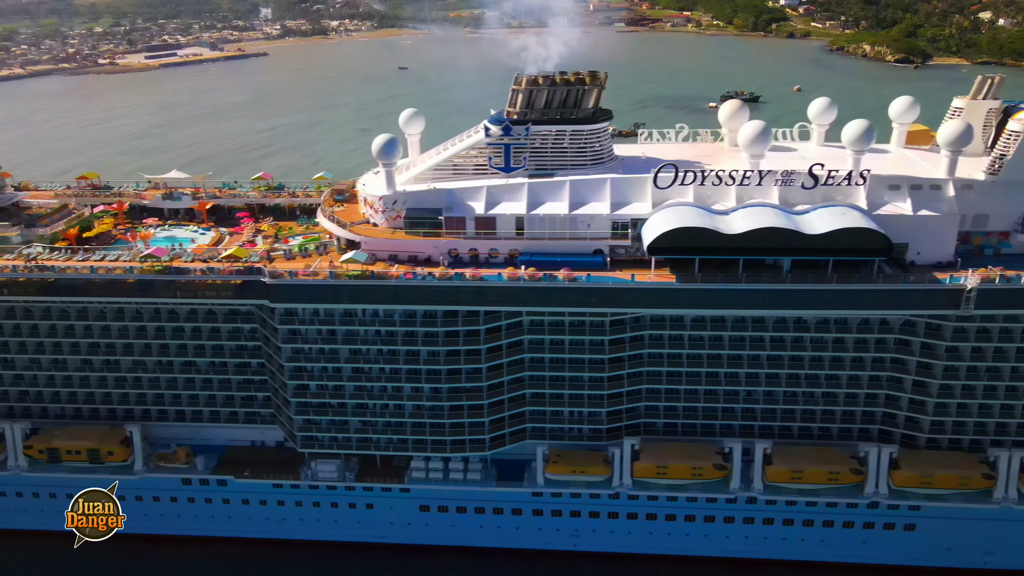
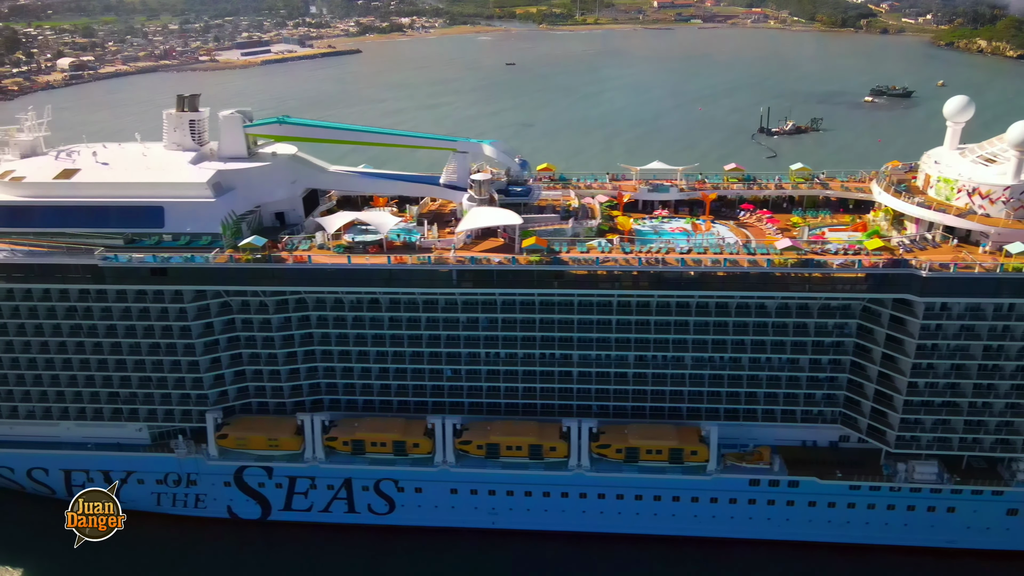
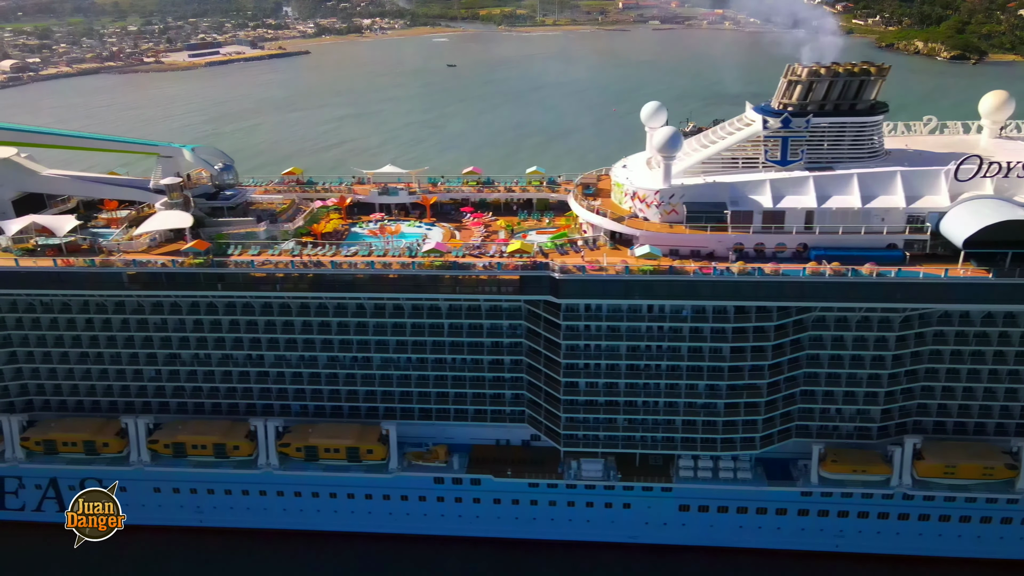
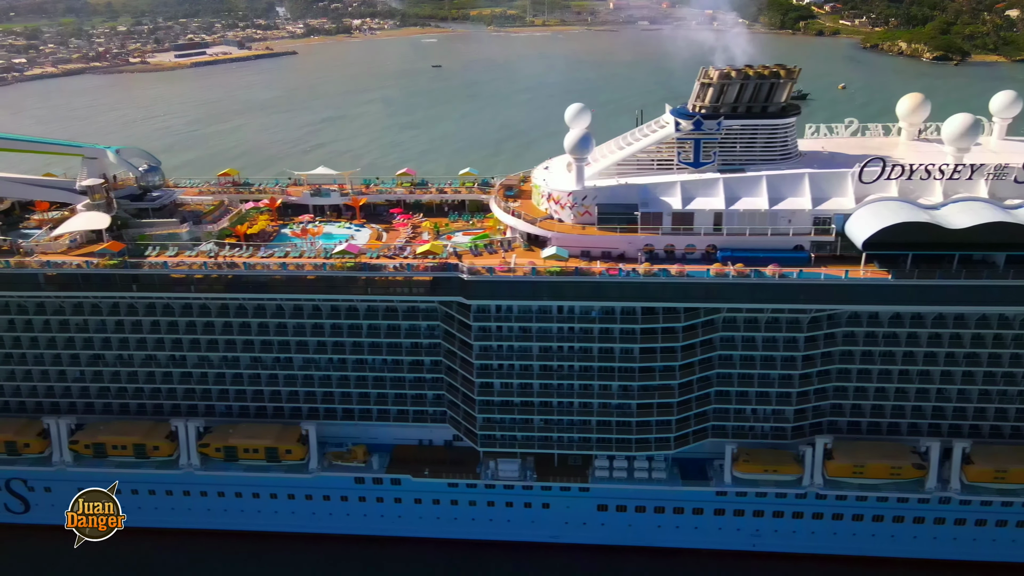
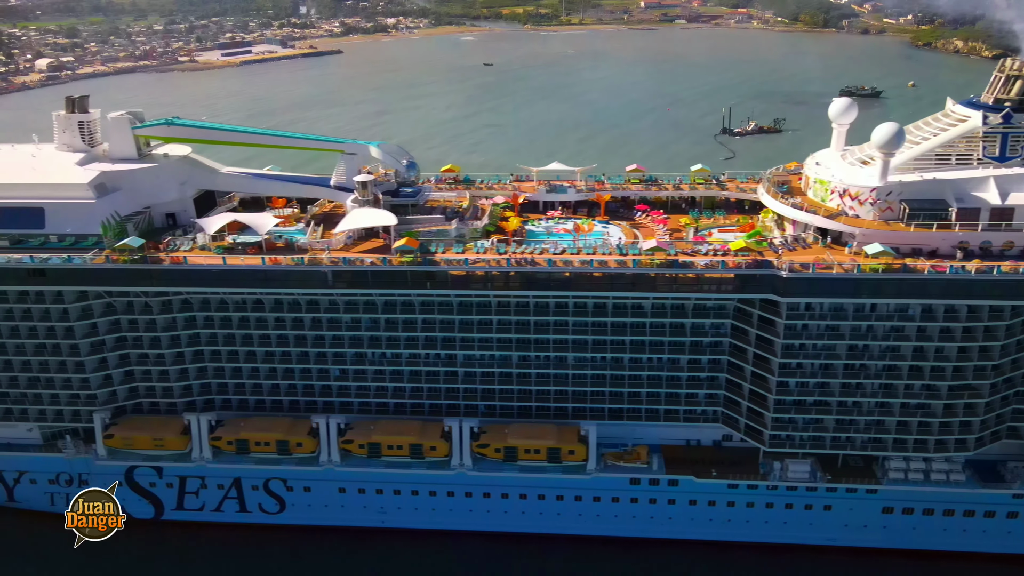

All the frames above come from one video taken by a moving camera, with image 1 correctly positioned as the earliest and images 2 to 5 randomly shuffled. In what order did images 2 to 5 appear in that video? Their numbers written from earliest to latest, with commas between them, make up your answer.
4, 3, 5, 2
